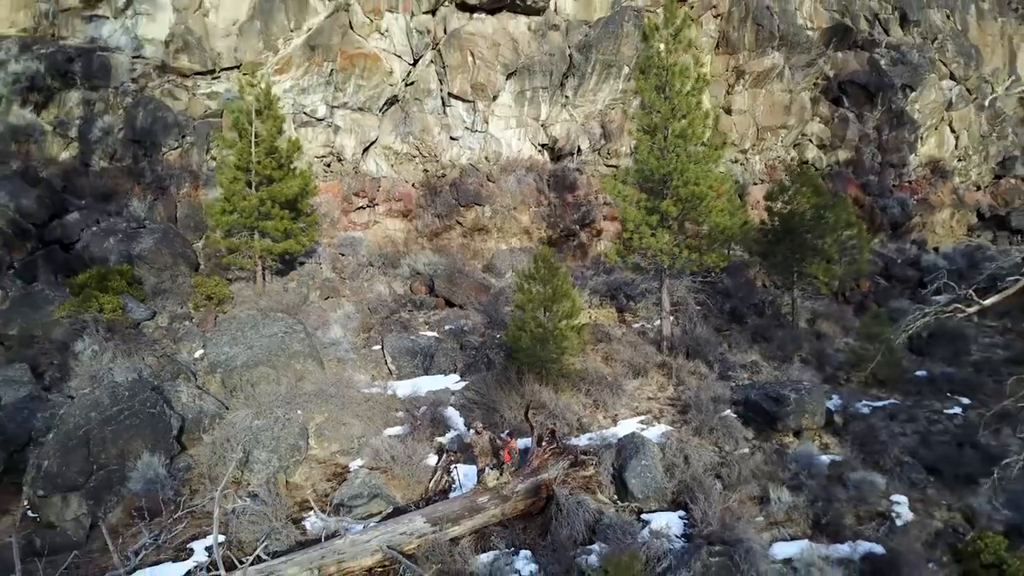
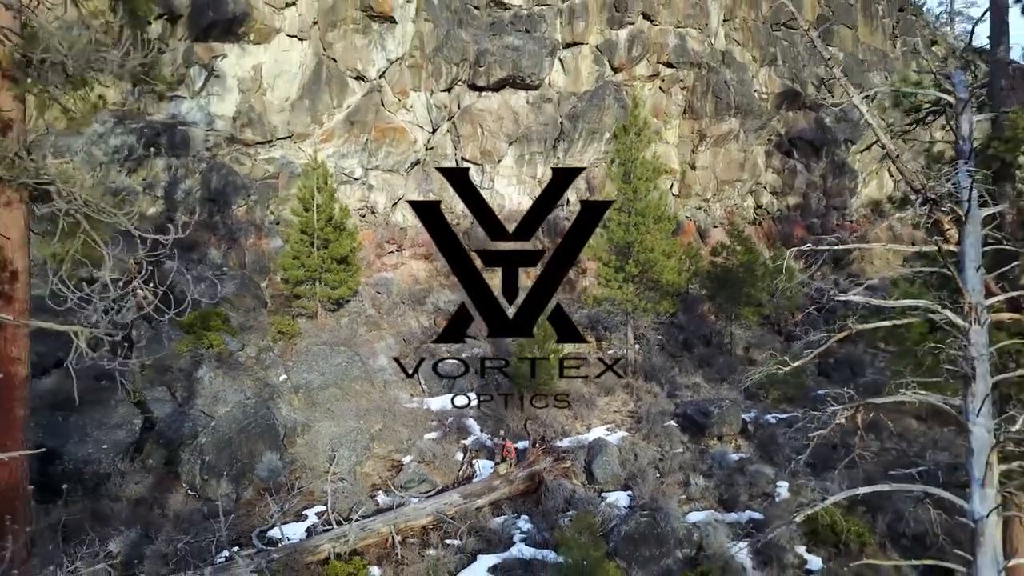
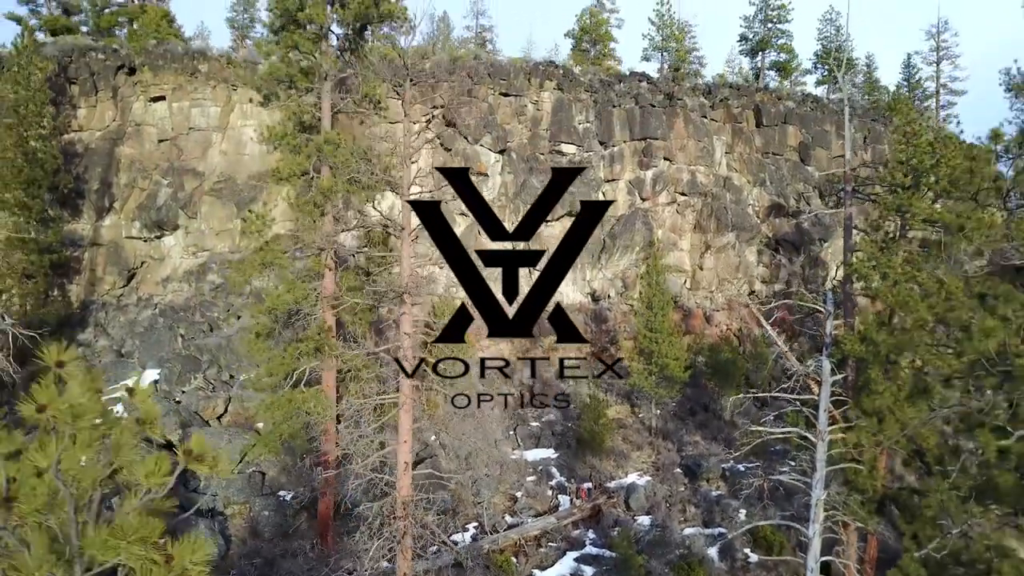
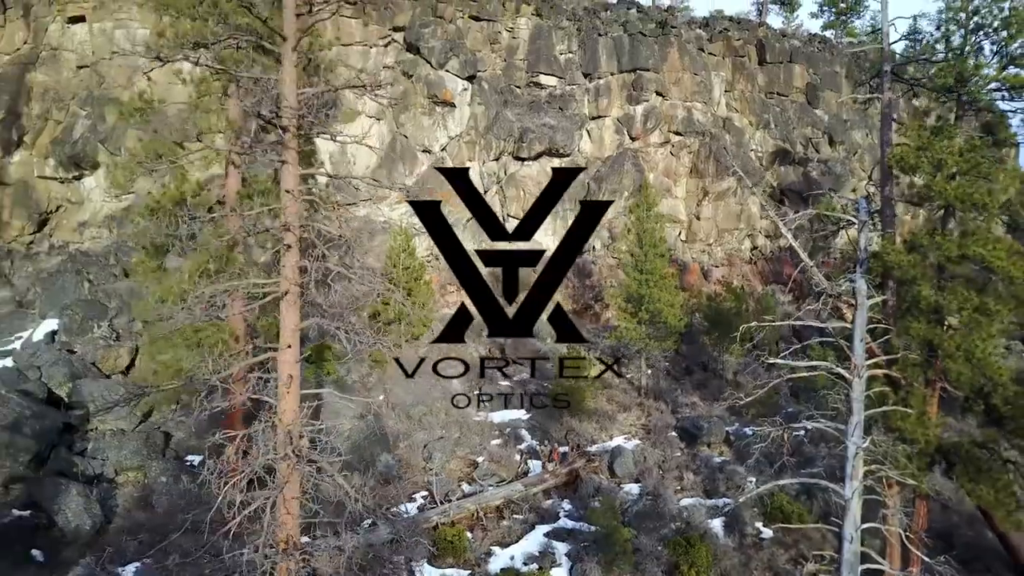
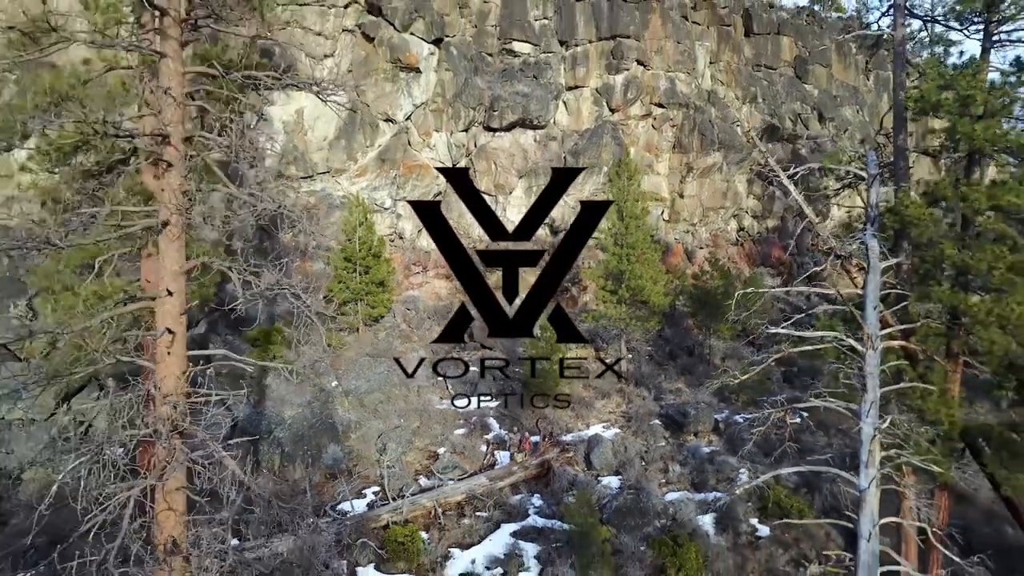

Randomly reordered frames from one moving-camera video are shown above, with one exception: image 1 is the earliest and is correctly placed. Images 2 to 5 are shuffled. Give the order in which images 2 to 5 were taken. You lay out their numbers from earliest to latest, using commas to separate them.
2, 5, 4, 3
